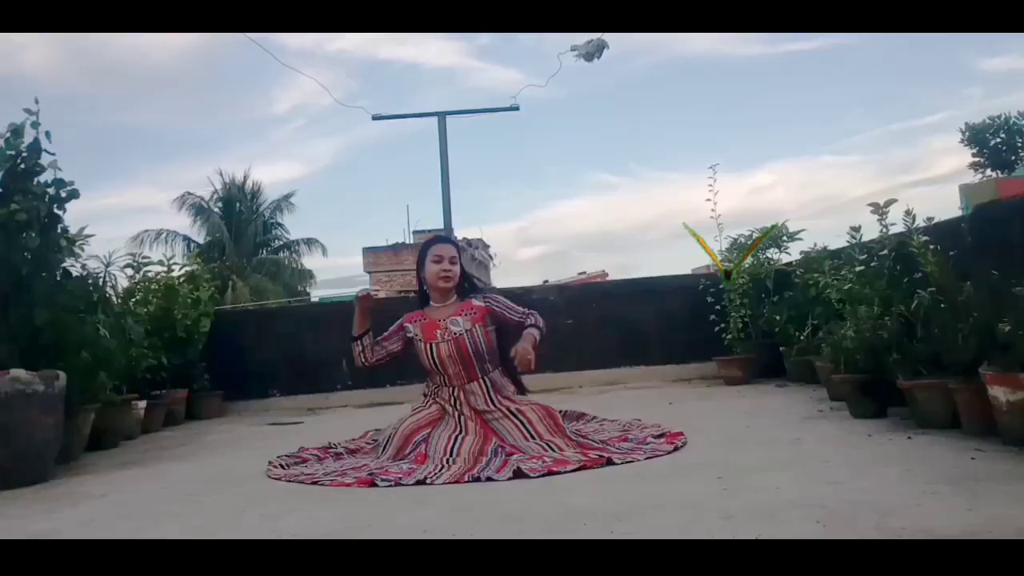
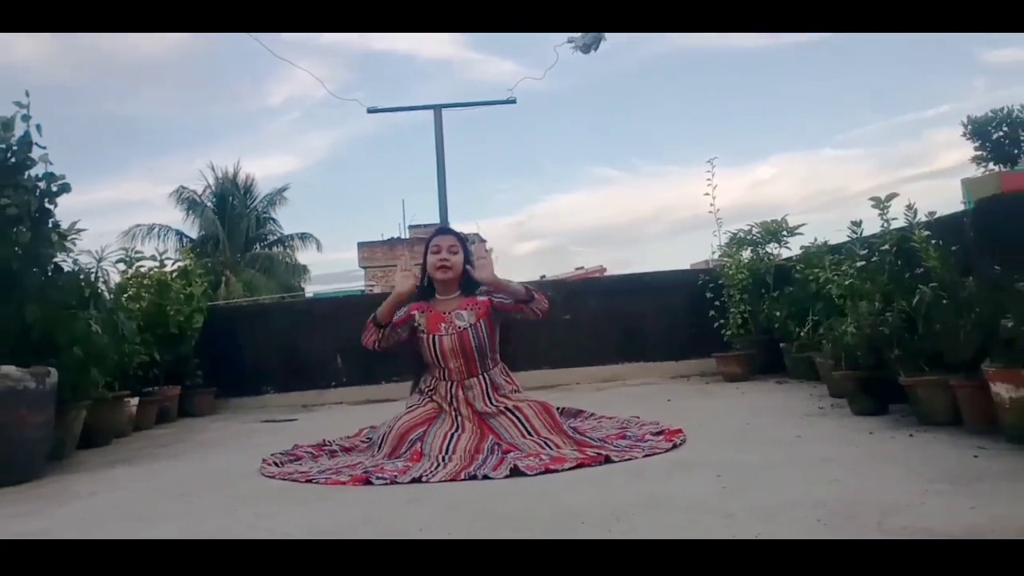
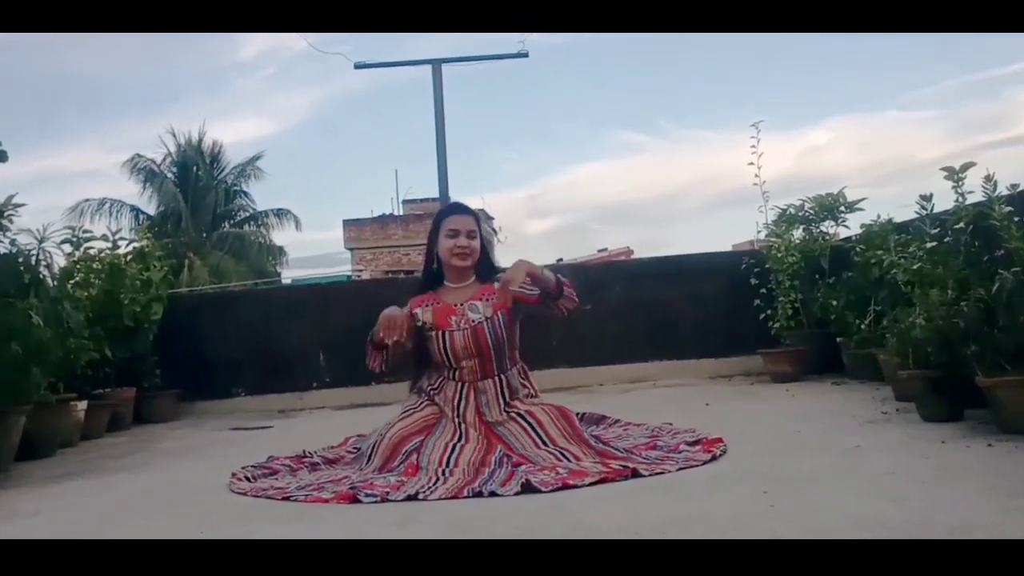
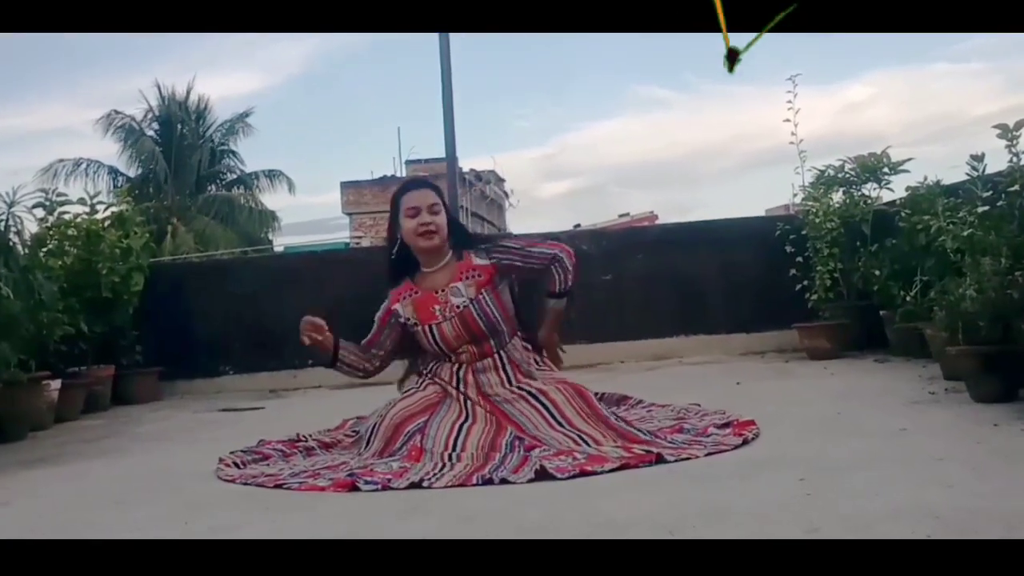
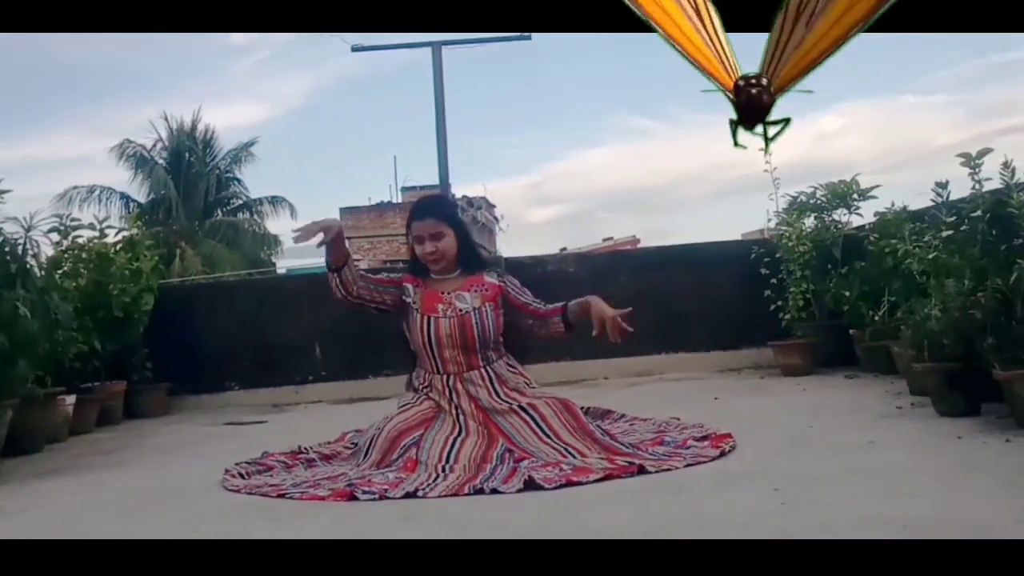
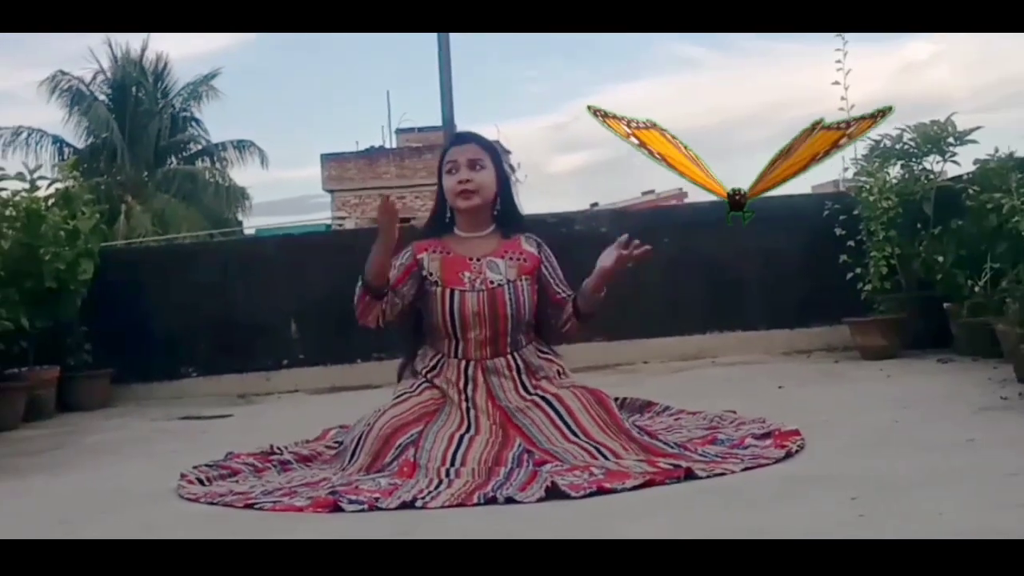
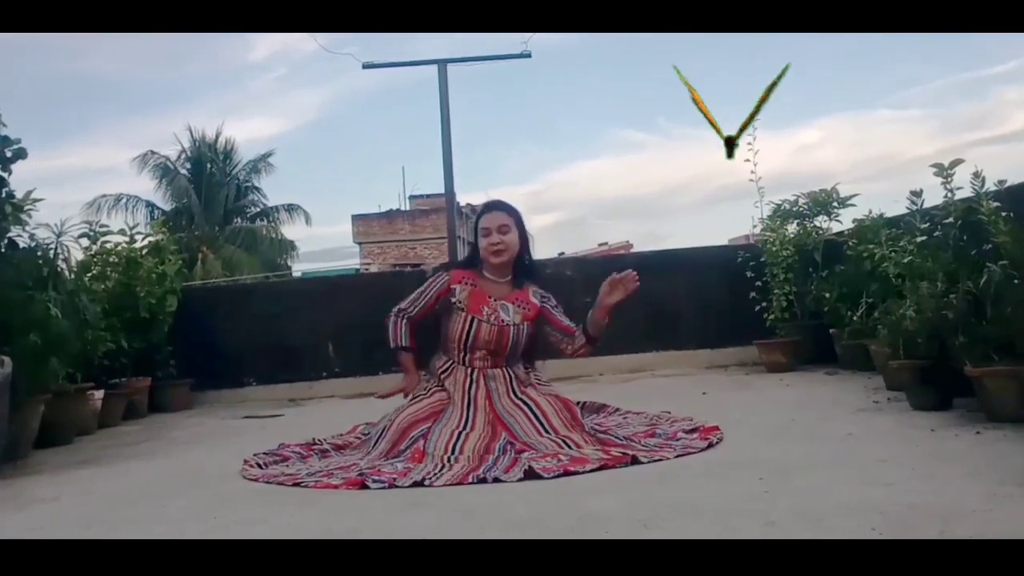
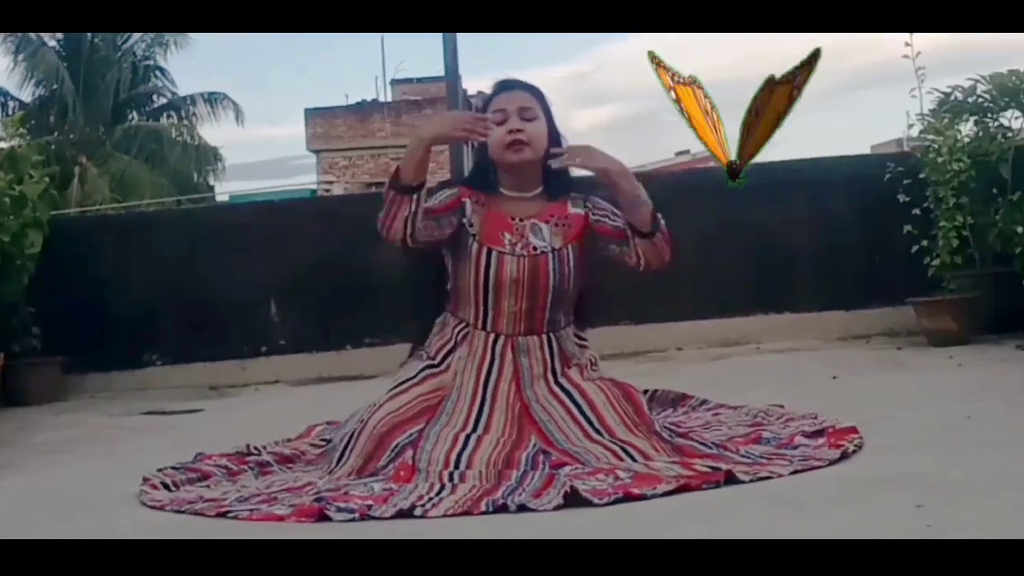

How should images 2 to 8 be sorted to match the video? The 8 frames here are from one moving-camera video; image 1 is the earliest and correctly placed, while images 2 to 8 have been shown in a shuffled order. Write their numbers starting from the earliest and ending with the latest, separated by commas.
7, 4, 8, 6, 5, 2, 3
